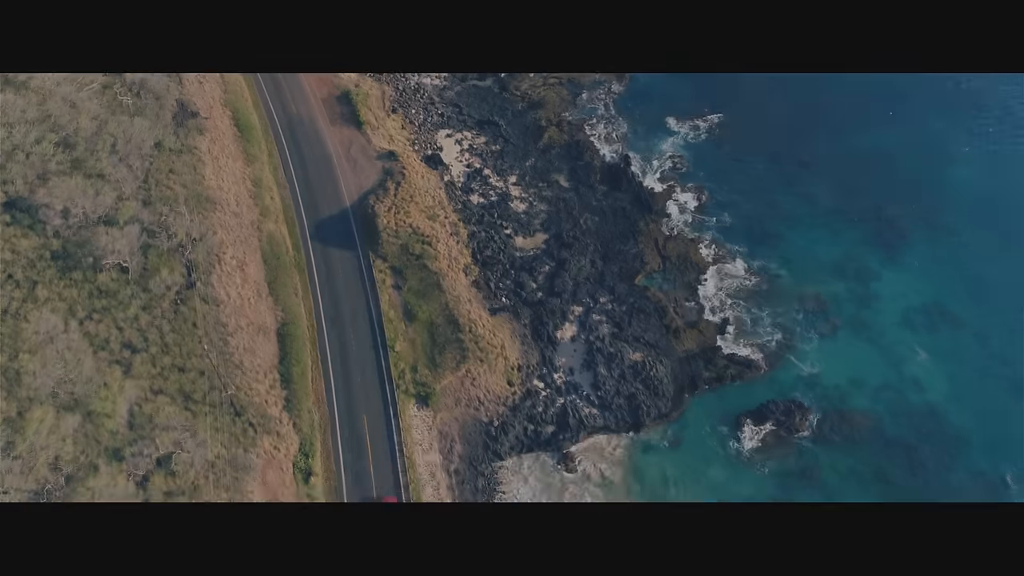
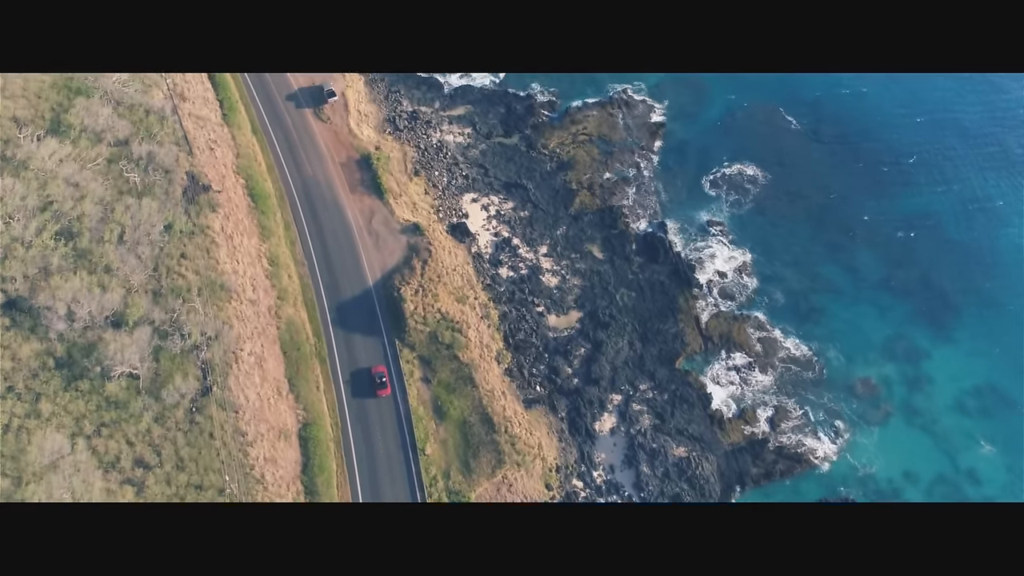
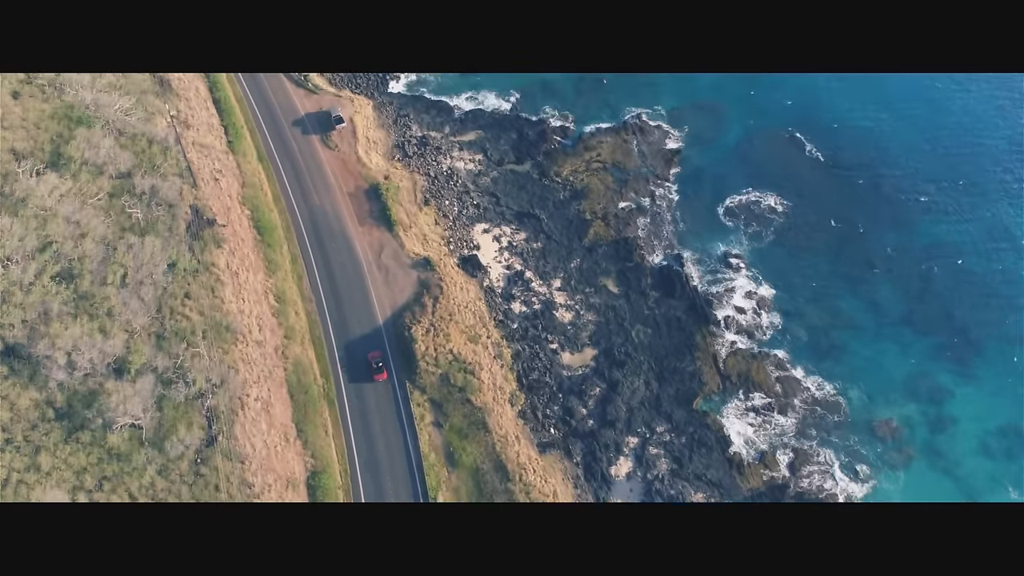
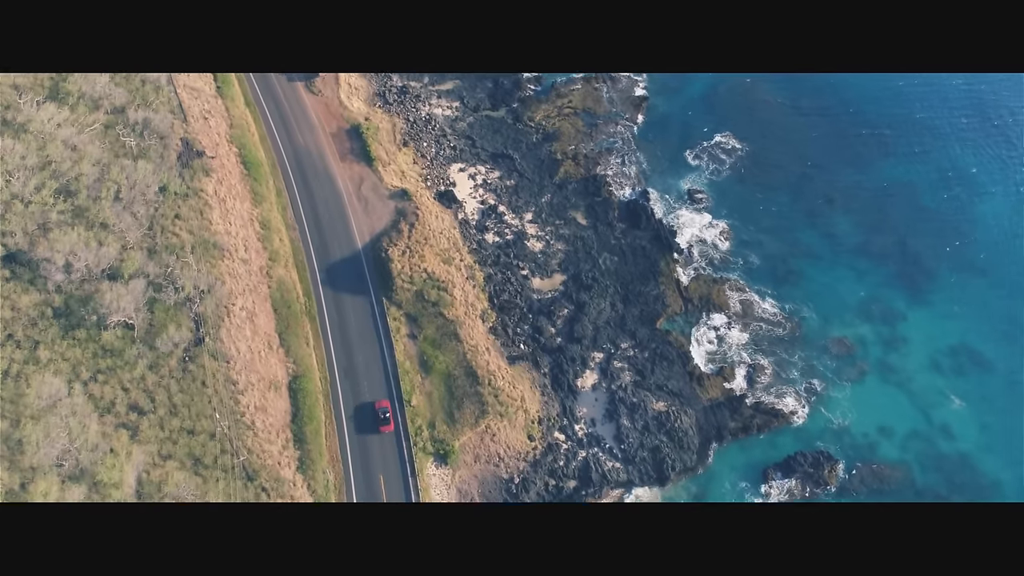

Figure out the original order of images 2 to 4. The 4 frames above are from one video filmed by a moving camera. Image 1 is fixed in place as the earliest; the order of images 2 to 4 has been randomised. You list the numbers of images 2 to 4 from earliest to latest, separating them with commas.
4, 2, 3
